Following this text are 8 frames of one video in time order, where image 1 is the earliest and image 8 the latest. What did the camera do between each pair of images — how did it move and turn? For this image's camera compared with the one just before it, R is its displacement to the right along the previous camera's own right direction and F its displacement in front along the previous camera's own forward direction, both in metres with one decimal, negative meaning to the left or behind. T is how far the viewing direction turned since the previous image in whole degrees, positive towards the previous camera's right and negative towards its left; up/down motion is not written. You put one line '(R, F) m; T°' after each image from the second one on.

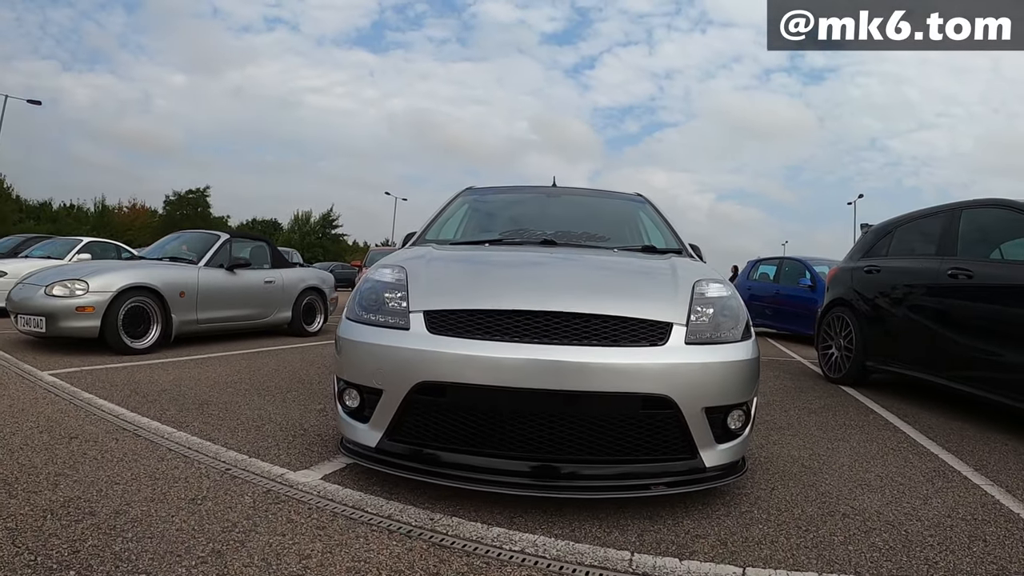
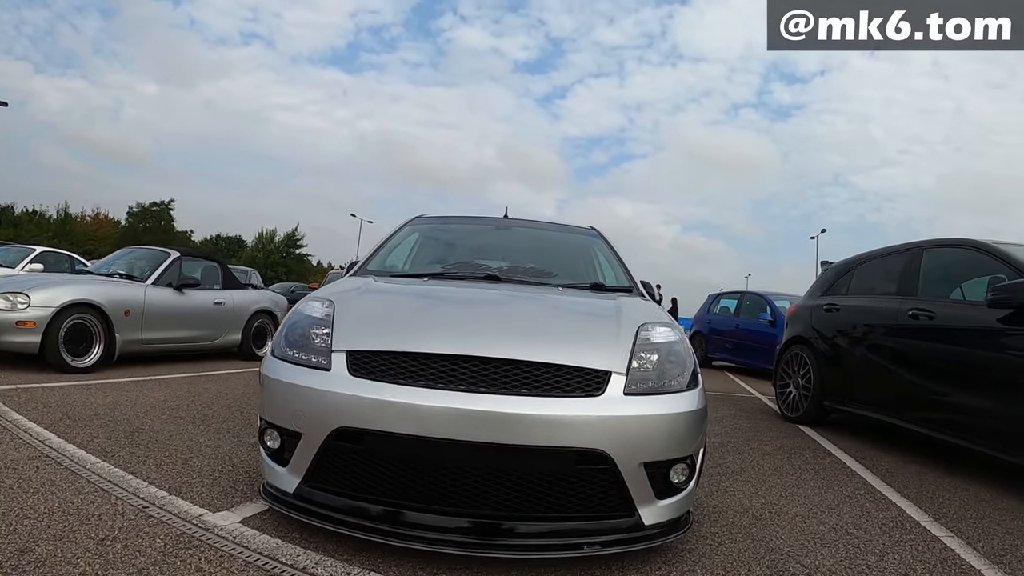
(+0.2, +0.1) m; +1°
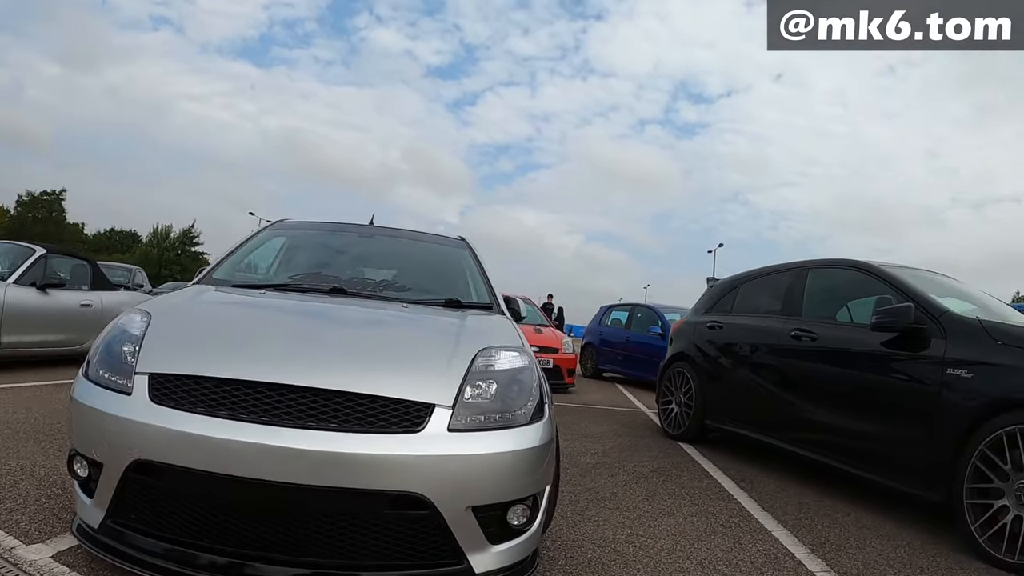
(+0.5, +0.2) m; +4°
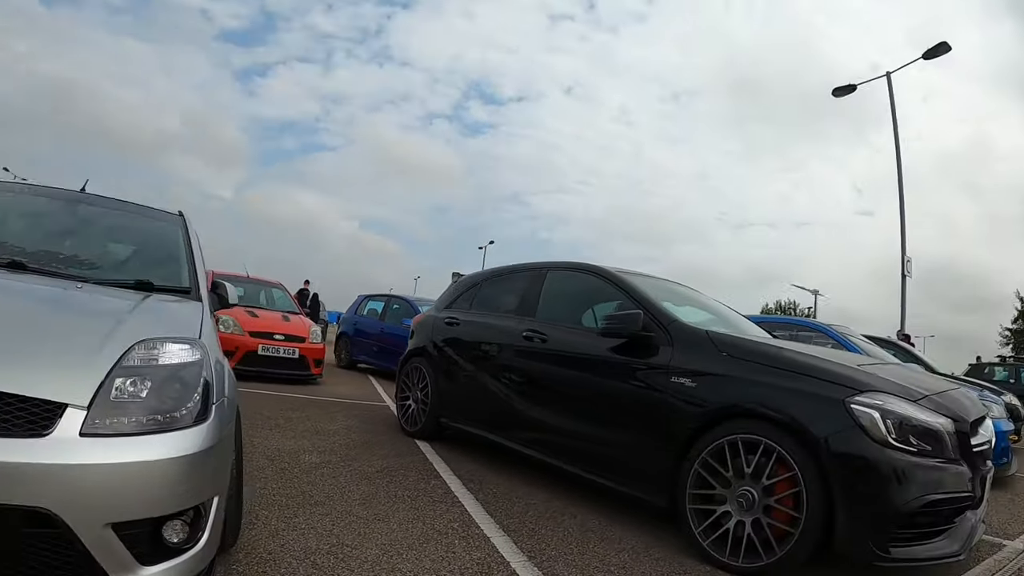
(+0.8, +0.1) m; +8°
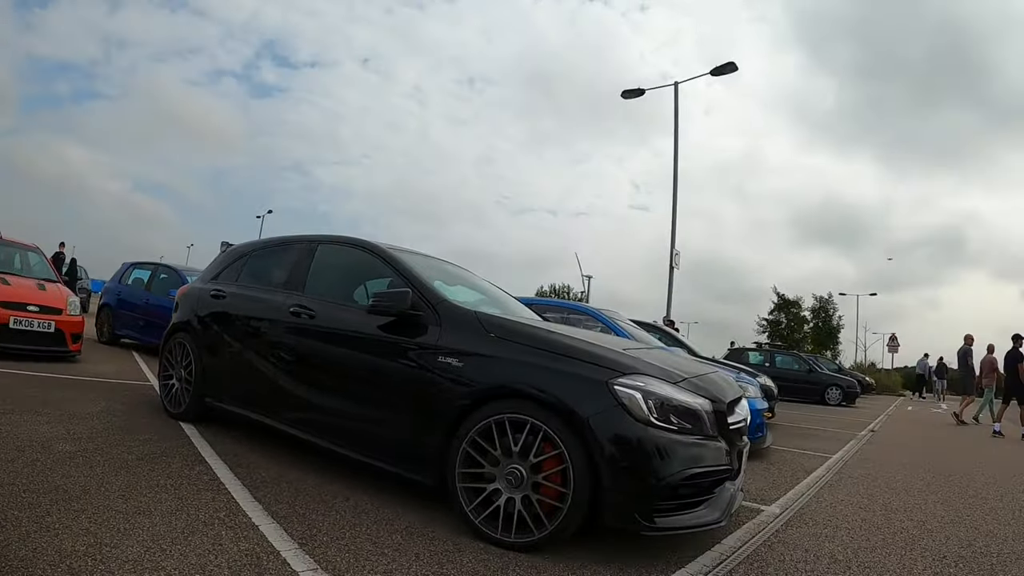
(+0.4, 0.0) m; +11°
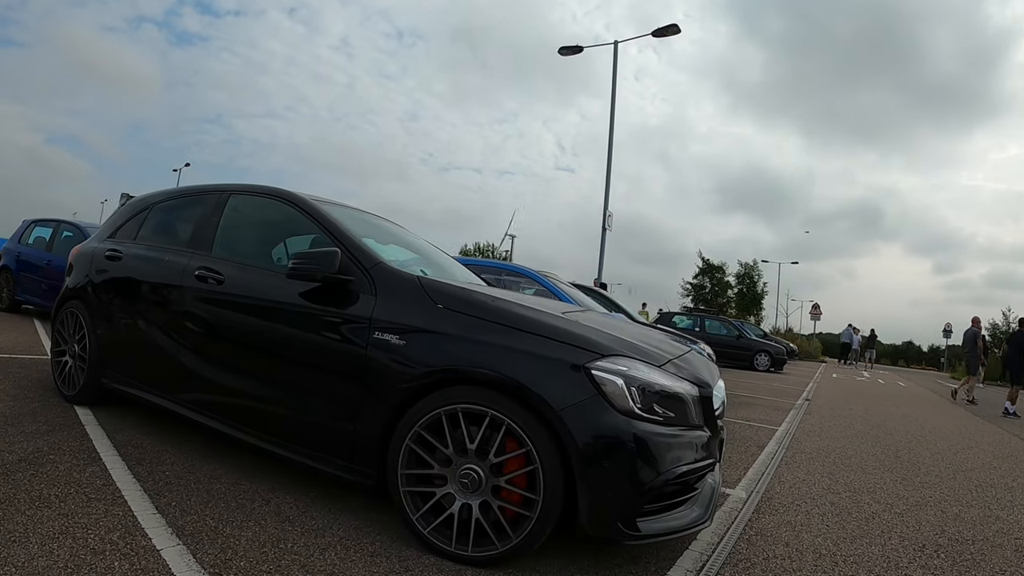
(-0.1, +0.6) m; +6°
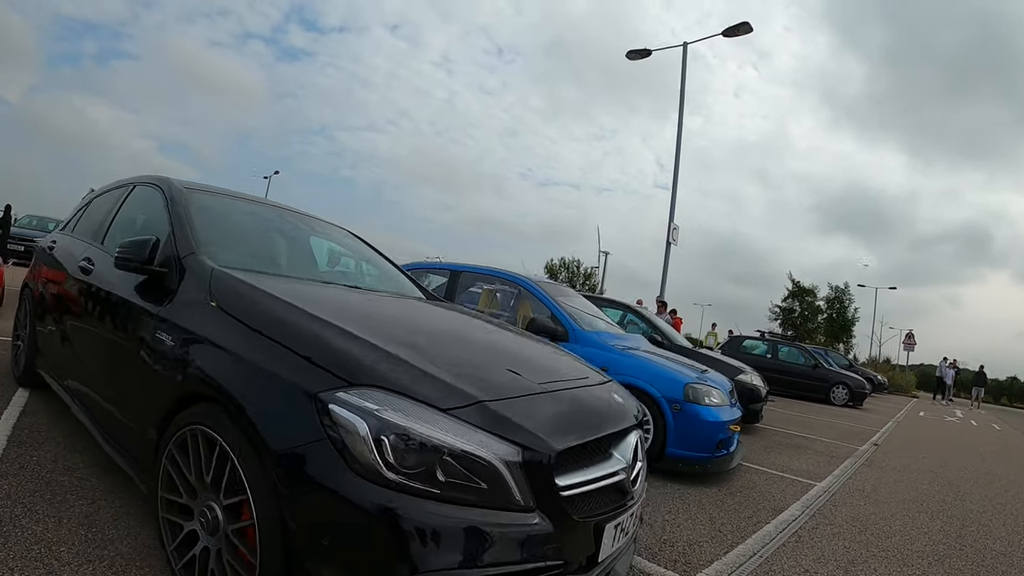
(+0.9, +0.7) m; -8°
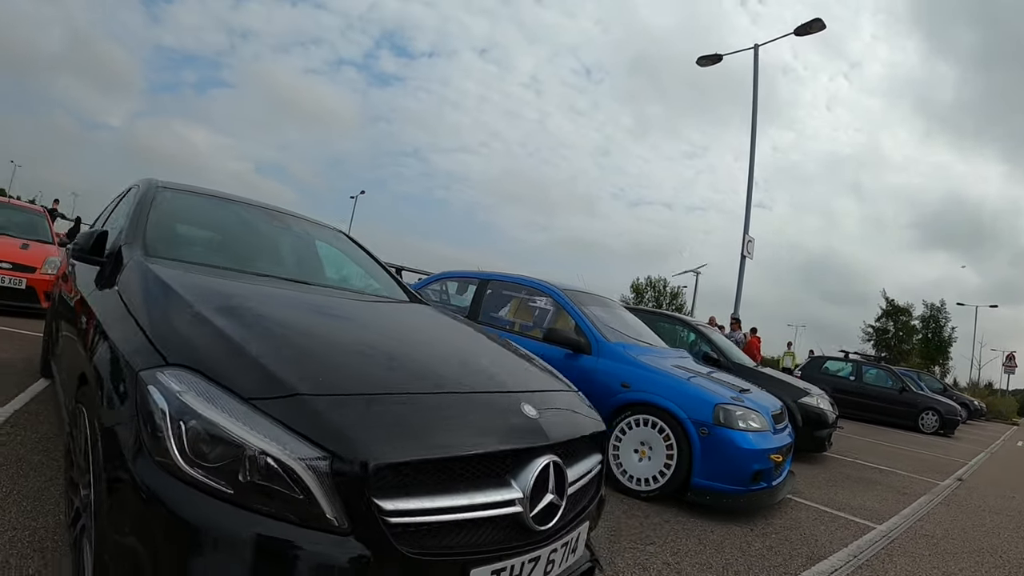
(+0.4, +0.3) m; -7°
